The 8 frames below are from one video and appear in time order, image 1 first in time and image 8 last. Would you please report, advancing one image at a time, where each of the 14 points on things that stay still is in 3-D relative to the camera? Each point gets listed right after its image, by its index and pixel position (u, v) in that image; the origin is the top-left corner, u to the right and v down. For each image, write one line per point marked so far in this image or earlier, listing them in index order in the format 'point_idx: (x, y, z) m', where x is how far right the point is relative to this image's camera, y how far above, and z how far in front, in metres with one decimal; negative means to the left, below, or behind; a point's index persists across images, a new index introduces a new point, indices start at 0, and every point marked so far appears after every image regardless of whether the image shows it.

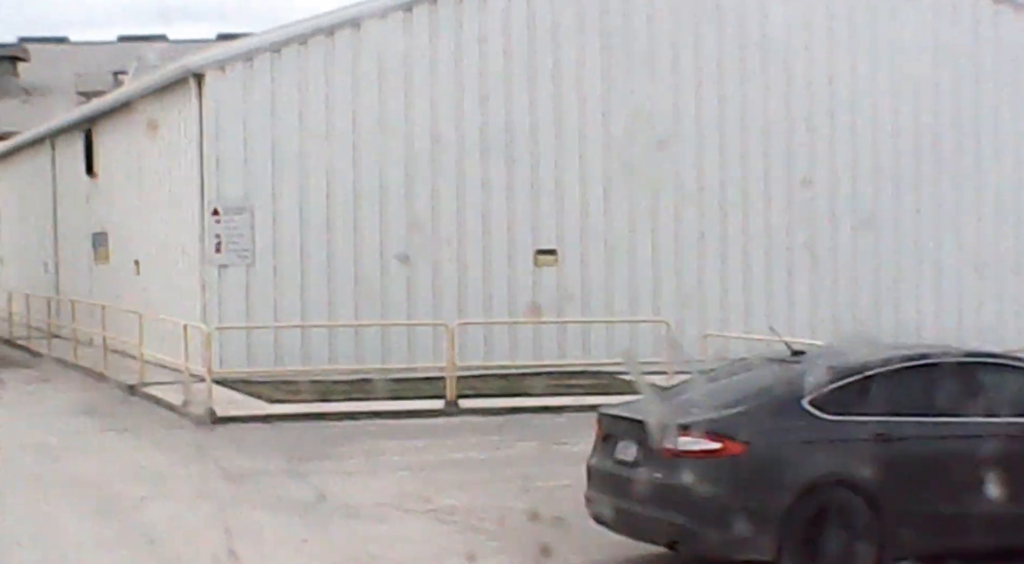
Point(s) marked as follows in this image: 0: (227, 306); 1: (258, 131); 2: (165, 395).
0: (-4.0, -0.4, +18.2) m
1: (-3.6, +2.1, +18.4) m
2: (-4.4, -1.4, +16.3) m
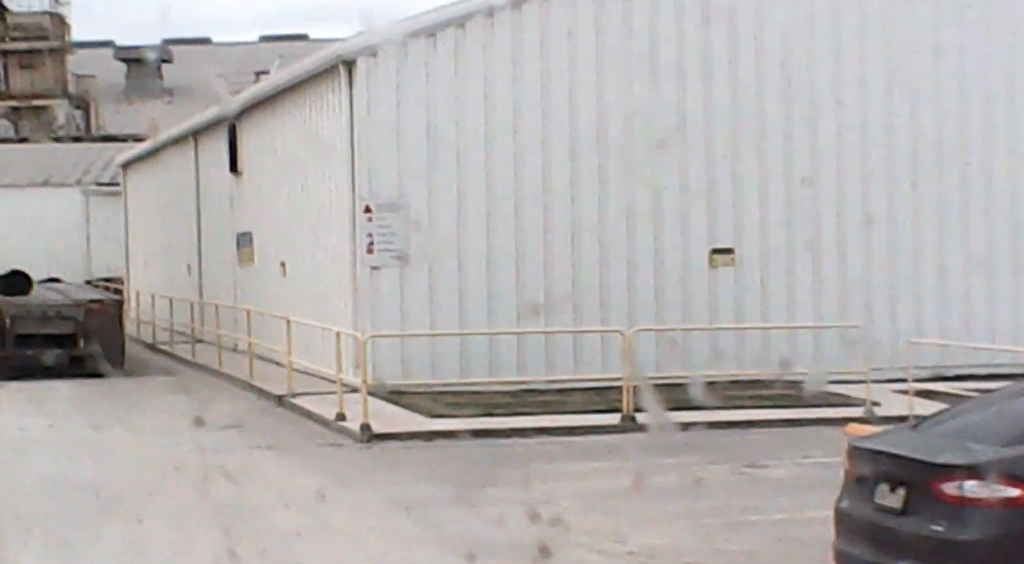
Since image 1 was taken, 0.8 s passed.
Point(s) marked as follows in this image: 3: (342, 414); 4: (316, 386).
0: (-1.7, -0.4, +16.8) m
1: (-1.3, +2.1, +17.0) m
2: (-2.3, -1.4, +15.0) m
3: (-1.9, -1.4, +14.2) m
4: (-2.5, -1.3, +16.2) m
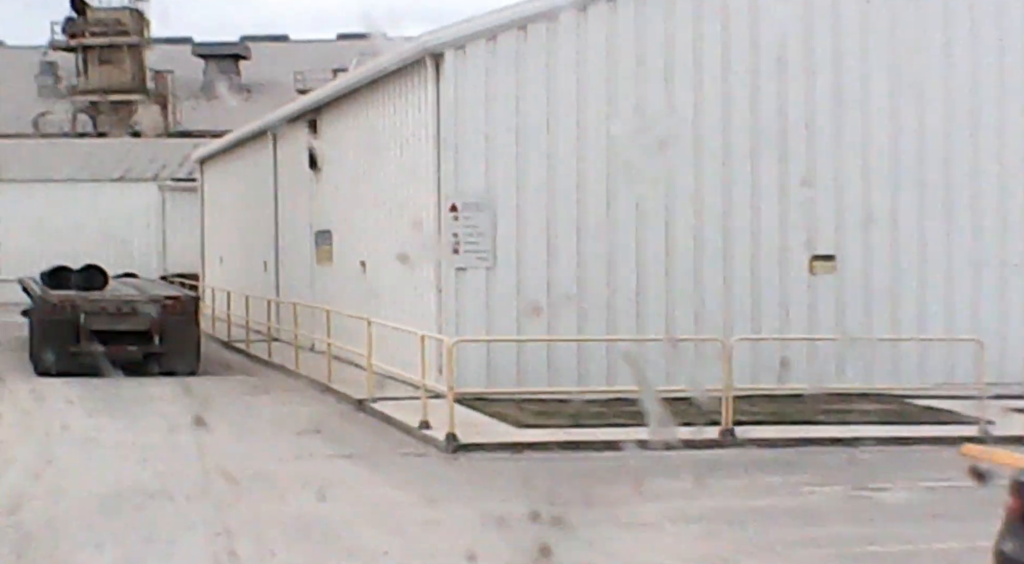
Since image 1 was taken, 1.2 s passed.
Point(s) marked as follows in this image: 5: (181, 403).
0: (-0.6, -0.4, +16.1) m
1: (-0.1, +2.0, +16.2) m
2: (-1.3, -1.4, +14.3) m
3: (-0.9, -1.4, +13.5) m
4: (-1.4, -1.3, +15.5) m
5: (-3.9, -1.4, +15.1) m
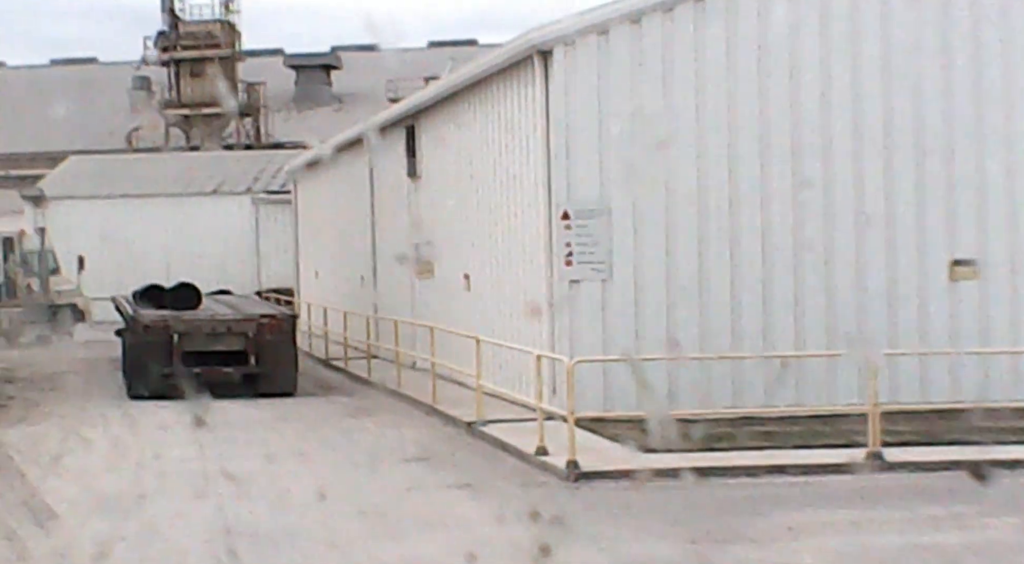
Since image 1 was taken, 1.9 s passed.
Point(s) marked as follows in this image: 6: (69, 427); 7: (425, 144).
0: (+0.8, -0.6, +15.0) m
1: (+1.2, +1.9, +15.1) m
2: (0.0, -1.6, +13.2) m
3: (+0.3, -1.6, +12.4) m
4: (0.0, -1.5, +14.5) m
5: (-2.5, -1.6, +14.2) m
6: (-4.8, -1.6, +14.0) m
7: (-1.3, +2.1, +19.9) m
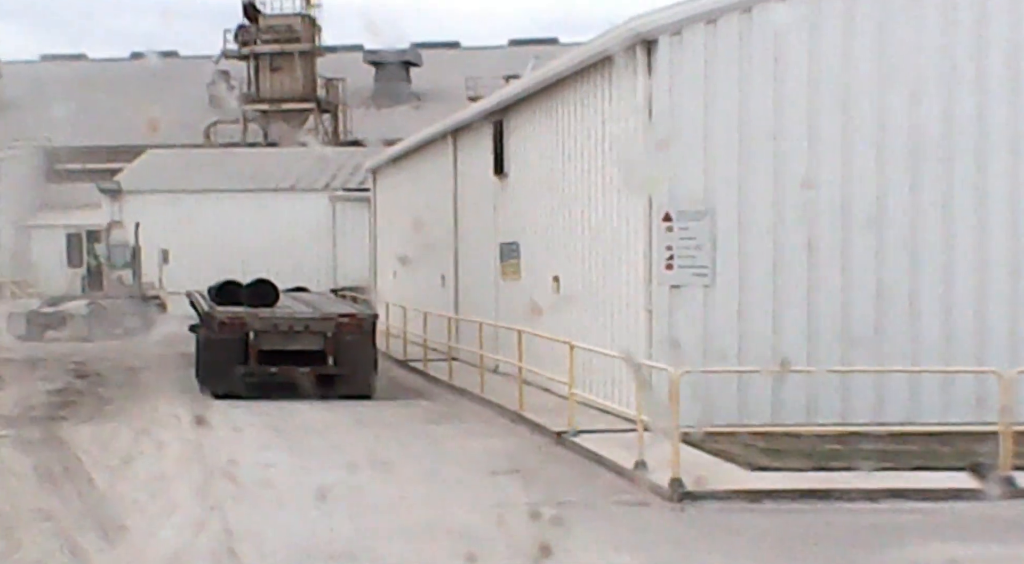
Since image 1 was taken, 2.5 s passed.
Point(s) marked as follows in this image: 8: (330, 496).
0: (+1.8, -0.6, +14.0) m
1: (+2.3, +1.9, +14.1) m
2: (+0.9, -1.6, +12.3) m
3: (+1.1, -1.6, +11.5) m
4: (+0.9, -1.5, +13.5) m
5: (-1.6, -1.6, +13.4) m
6: (-3.8, -1.5, +13.4) m
7: (0.0, +2.1, +19.0) m
8: (-1.4, -1.7, +10.5) m
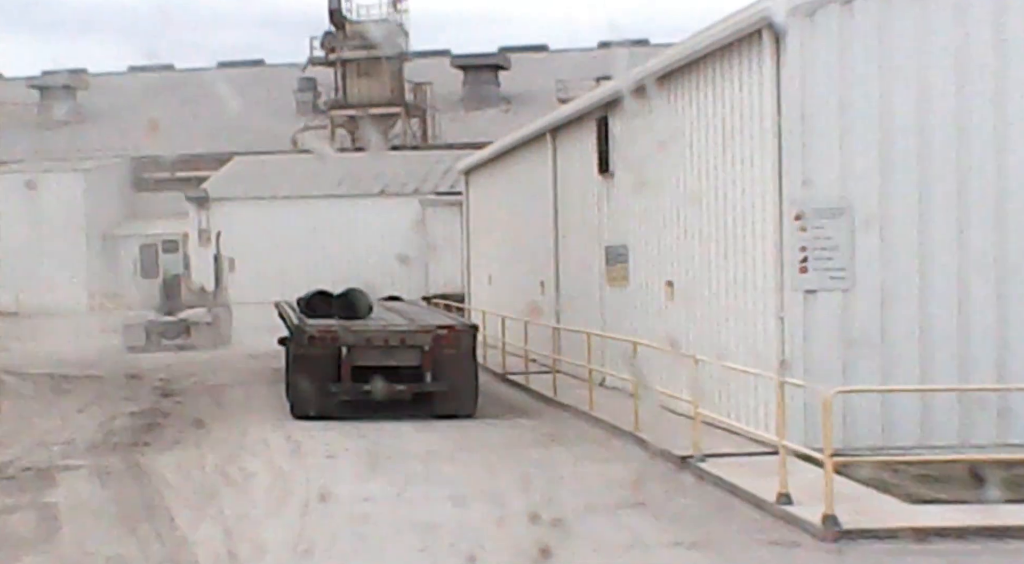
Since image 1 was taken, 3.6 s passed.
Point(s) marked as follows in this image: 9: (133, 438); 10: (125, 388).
0: (+2.9, -0.7, +12.6) m
1: (+3.4, +1.8, +12.7) m
2: (+1.9, -1.7, +10.9) m
3: (+2.1, -1.6, +10.1) m
4: (+2.0, -1.6, +12.2) m
5: (-0.5, -1.7, +12.2) m
6: (-2.7, -1.6, +12.3) m
7: (+1.4, +2.0, +17.7) m
8: (-0.5, -1.8, +9.3) m
9: (-3.9, -1.6, +13.4) m
10: (-5.4, -1.5, +18.3) m
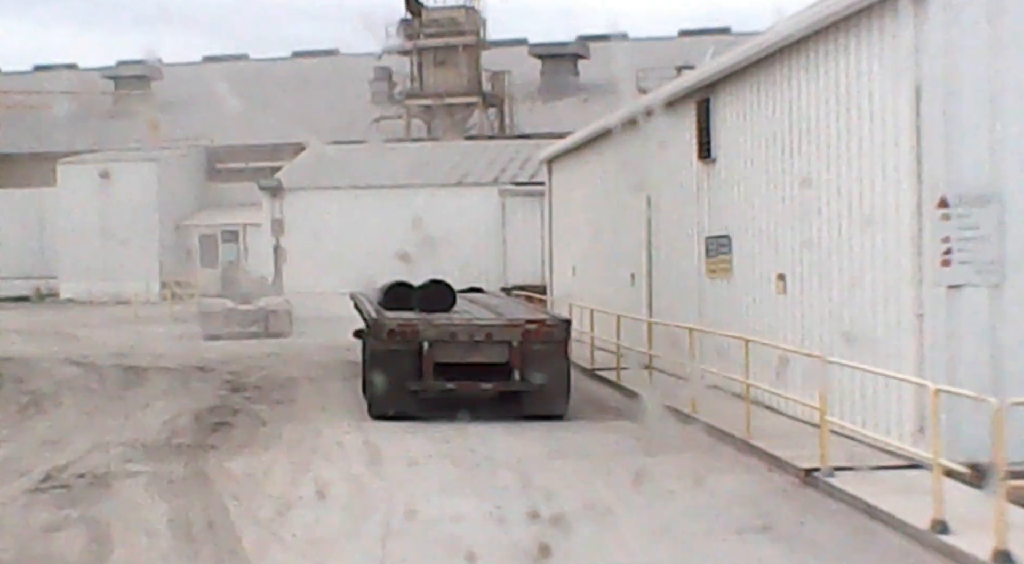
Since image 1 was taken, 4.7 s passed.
0: (+3.8, -0.6, +11.2) m
1: (+4.3, +1.9, +11.2) m
2: (+2.7, -1.6, +9.6) m
3: (+2.9, -1.6, +8.7) m
4: (+2.9, -1.5, +10.8) m
5: (+0.4, -1.6, +11.0) m
6: (-1.8, -1.5, +11.2) m
7: (+2.6, +2.1, +16.4) m
8: (+0.2, -1.7, +8.1) m
9: (-3.0, -1.5, +12.4) m
10: (-4.2, -1.3, +17.3) m
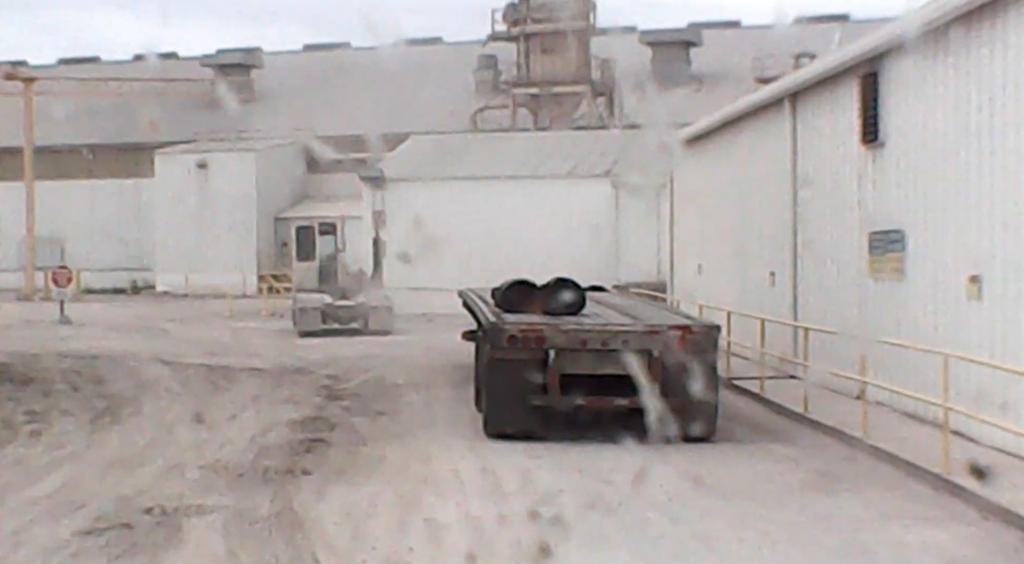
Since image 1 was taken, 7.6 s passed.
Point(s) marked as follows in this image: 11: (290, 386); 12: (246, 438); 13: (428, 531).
0: (+4.9, -0.7, +8.9) m
1: (+5.4, +1.8, +8.9) m
2: (+3.6, -1.6, +7.4) m
3: (+3.8, -1.6, +6.6) m
4: (+3.9, -1.5, +8.6) m
5: (+1.4, -1.6, +9.0) m
6: (-0.7, -1.5, +9.4) m
7: (+4.1, +2.1, +14.2) m
8: (+1.0, -1.7, +6.1) m
9: (-1.8, -1.5, +10.6) m
10: (-2.7, -1.3, +15.6) m
11: (-2.7, -1.2, +15.8) m
12: (-2.4, -1.4, +11.8) m
13: (-0.3, -1.6, +7.9) m
